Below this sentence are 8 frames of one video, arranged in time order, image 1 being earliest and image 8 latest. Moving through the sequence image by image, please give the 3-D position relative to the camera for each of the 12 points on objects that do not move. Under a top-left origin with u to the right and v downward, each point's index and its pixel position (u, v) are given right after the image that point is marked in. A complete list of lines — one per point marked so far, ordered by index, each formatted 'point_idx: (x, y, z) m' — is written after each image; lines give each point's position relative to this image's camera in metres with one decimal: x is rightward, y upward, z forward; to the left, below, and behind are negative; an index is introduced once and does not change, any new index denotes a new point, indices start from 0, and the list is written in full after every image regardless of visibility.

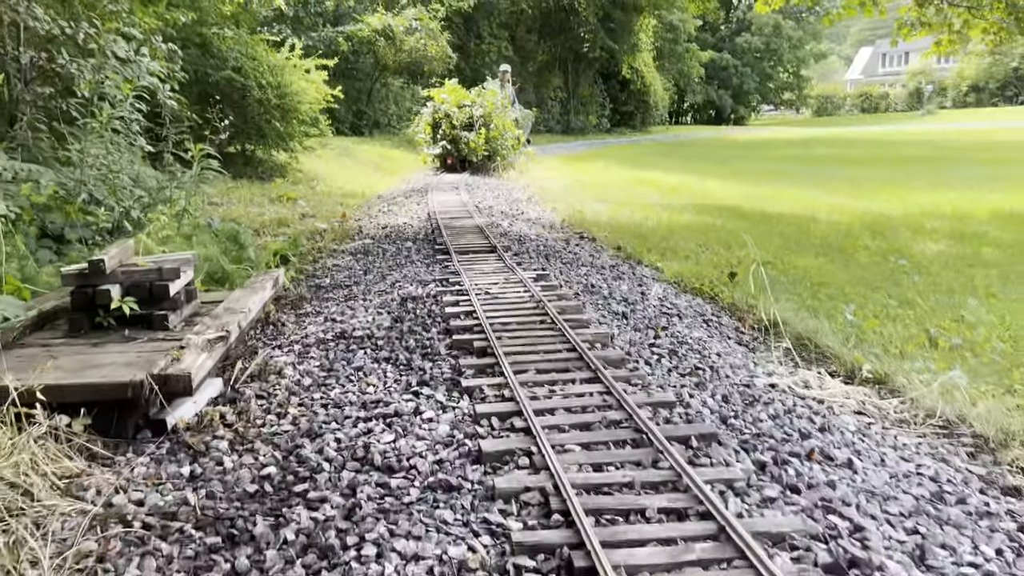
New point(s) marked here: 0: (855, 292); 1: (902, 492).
0: (+3.2, -0.1, +7.2) m
1: (+1.6, -0.8, +3.2) m
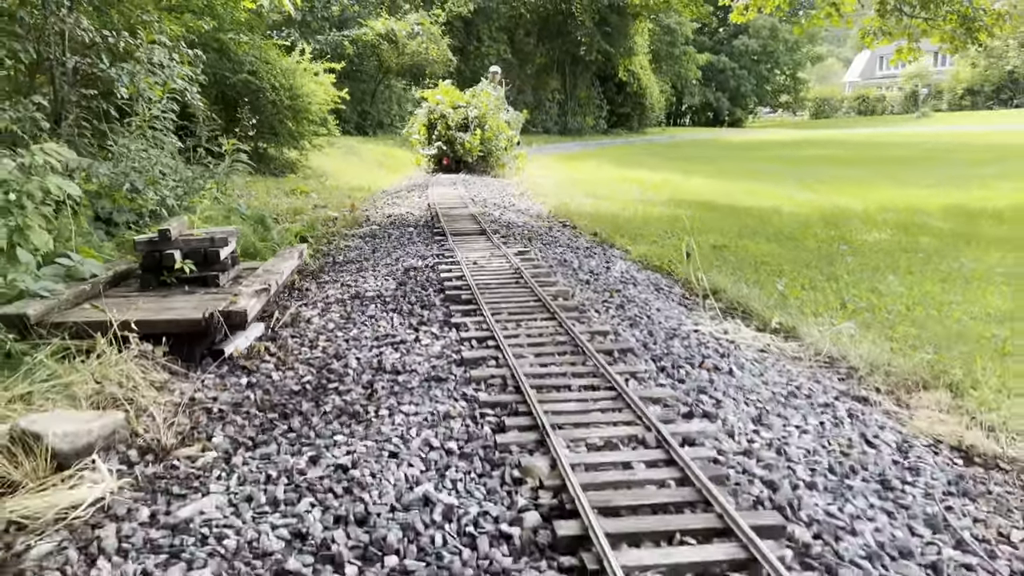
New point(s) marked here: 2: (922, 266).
0: (+3.0, +0.2, +8.5) m
1: (+1.4, -0.6, +4.5) m
2: (+4.8, +0.3, +9.1) m
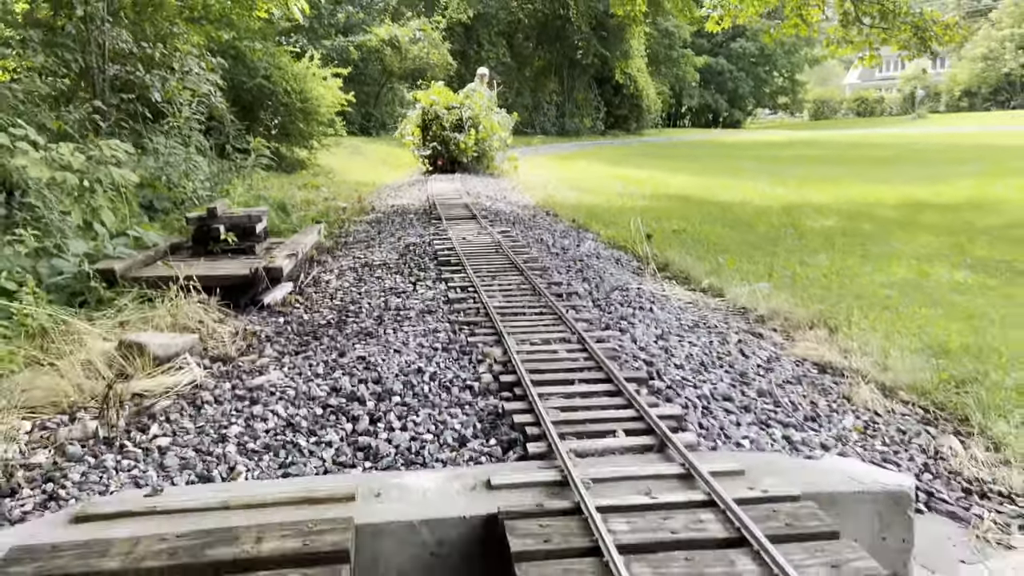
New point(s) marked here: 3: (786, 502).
0: (+2.8, +0.5, +9.9) m
1: (+1.2, -0.3, +5.9) m
2: (+4.6, +0.6, +10.6) m
3: (+1.0, -0.8, +2.9) m
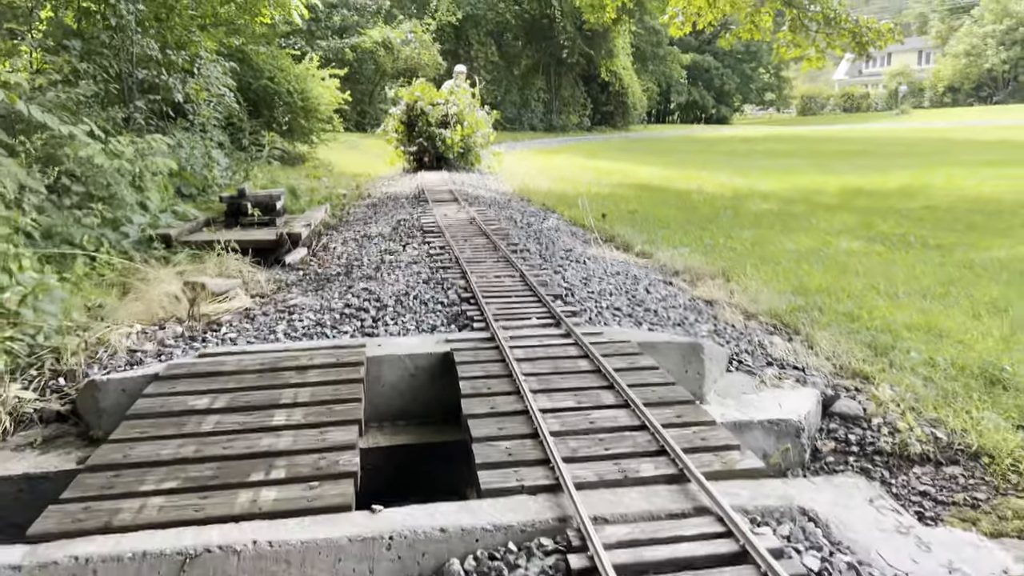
0: (+2.5, +0.9, +11.8) m
1: (+0.9, +0.2, +7.8) m
2: (+4.3, +1.0, +12.5) m
3: (+0.6, -0.4, +4.8) m
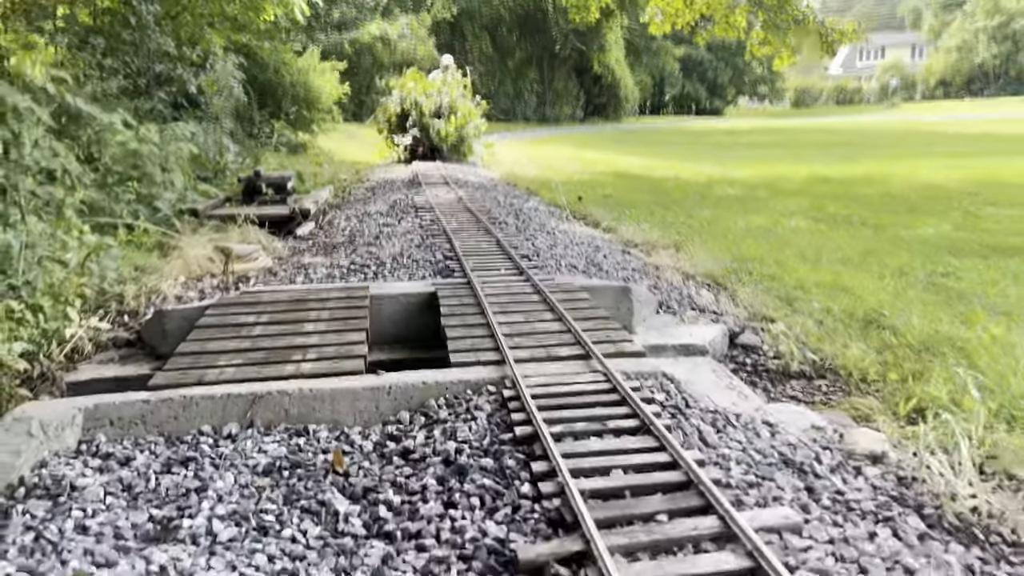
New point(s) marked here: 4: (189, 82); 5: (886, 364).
0: (+2.2, +1.4, +13.2) m
1: (+0.7, +0.6, +9.2) m
2: (+4.0, +1.4, +13.8) m
3: (+0.4, 0.0, +6.1) m
4: (-5.7, +3.6, +13.7) m
5: (+2.7, -0.5, +5.7) m
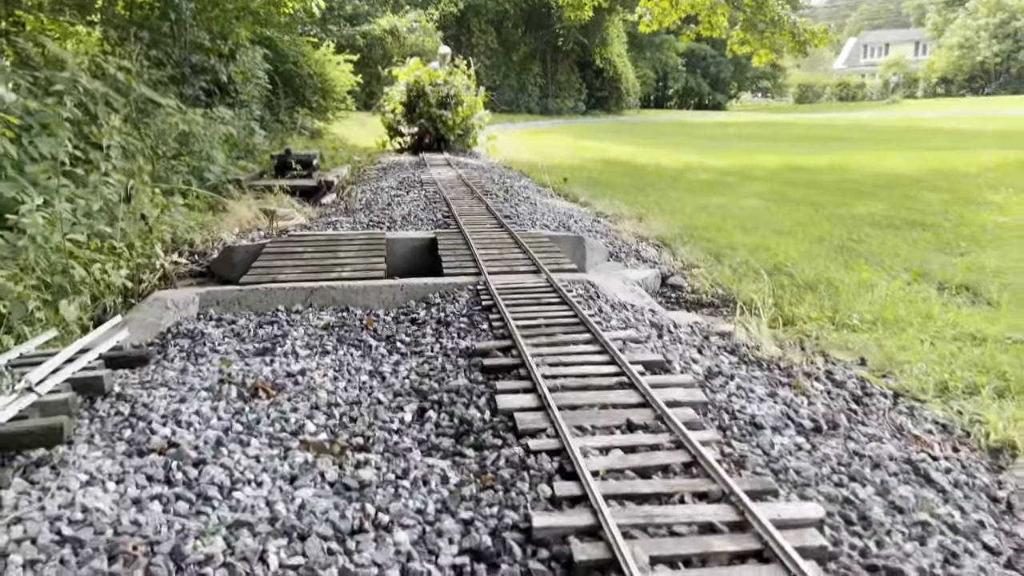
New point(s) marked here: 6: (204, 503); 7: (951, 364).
0: (+2.1, +1.9, +15.0) m
1: (+0.5, +1.1, +11.0) m
2: (+3.9, +2.0, +15.7) m
3: (+0.2, +0.5, +8.0) m
4: (-5.8, +4.3, +15.6) m
5: (+2.5, 0.0, +7.6) m
6: (-1.1, -0.8, +2.8) m
7: (+3.0, -0.5, +5.4) m
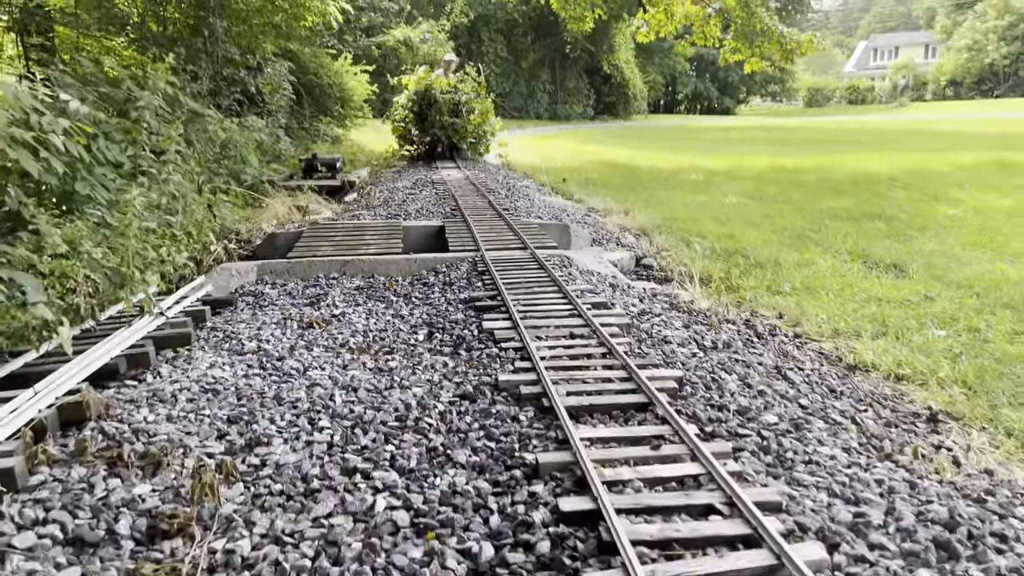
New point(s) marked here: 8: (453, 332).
0: (+2.2, +2.1, +16.5) m
1: (+0.5, +1.3, +12.5) m
2: (+4.0, +2.2, +17.1) m
3: (+0.2, +0.7, +9.5) m
4: (-5.7, +4.5, +17.2) m
5: (+2.5, +0.2, +9.0) m
6: (-1.2, -0.5, +4.3) m
7: (+3.0, -0.3, +6.8) m
8: (-0.4, -0.3, +5.0) m
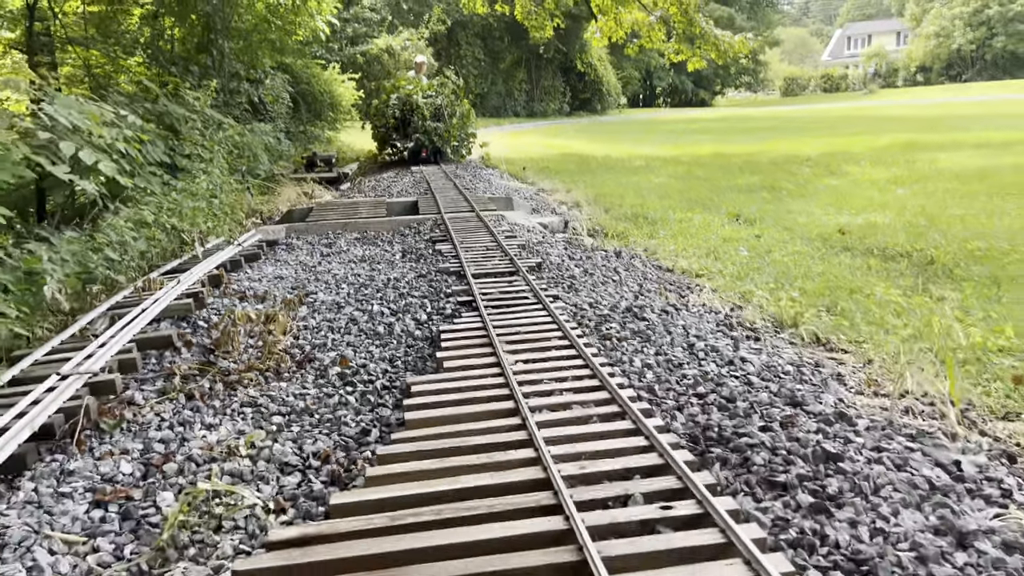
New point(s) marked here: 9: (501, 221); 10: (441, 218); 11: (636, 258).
0: (+1.4, +2.9, +19.7) m
1: (-0.2, +2.0, +15.7) m
2: (+3.1, +3.0, +20.3) m
3: (-0.5, +1.4, +12.6) m
4: (-6.6, +5.0, +20.3) m
5: (+1.8, +1.0, +12.2) m
6: (-1.8, +0.1, +7.4) m
7: (+2.3, +0.5, +10.0) m
8: (-1.0, +0.4, +8.2) m
9: (-0.1, +0.9, +10.4) m
10: (-0.9, +1.0, +10.6) m
11: (+1.4, +0.3, +9.0) m
